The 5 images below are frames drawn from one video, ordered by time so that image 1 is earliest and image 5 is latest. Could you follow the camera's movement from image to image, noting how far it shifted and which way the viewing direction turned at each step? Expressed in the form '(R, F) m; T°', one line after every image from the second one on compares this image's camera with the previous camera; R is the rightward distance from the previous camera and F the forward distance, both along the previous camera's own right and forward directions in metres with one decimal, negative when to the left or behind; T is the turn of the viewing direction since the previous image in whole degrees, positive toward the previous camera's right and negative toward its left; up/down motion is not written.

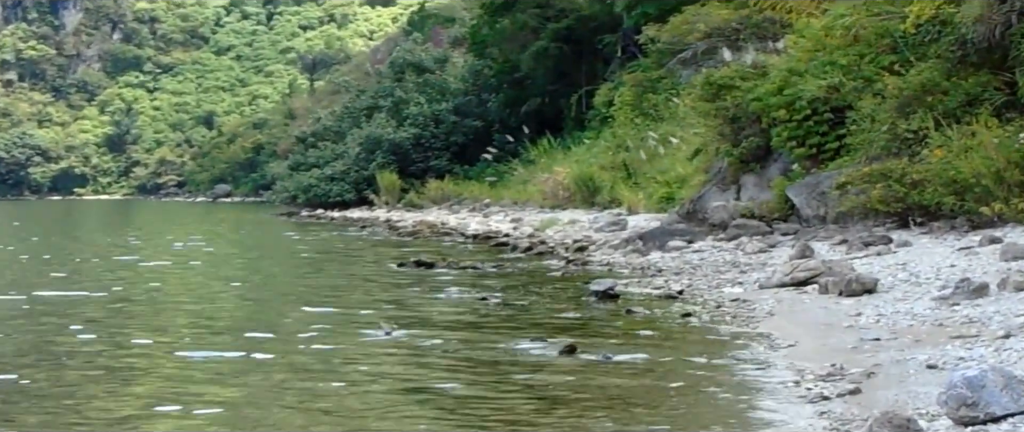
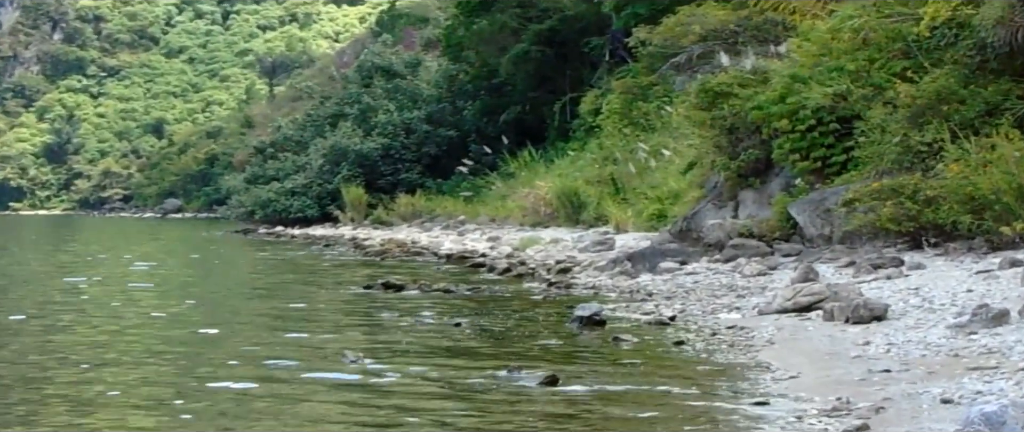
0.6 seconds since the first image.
(+0.2, +1.4) m; 0°
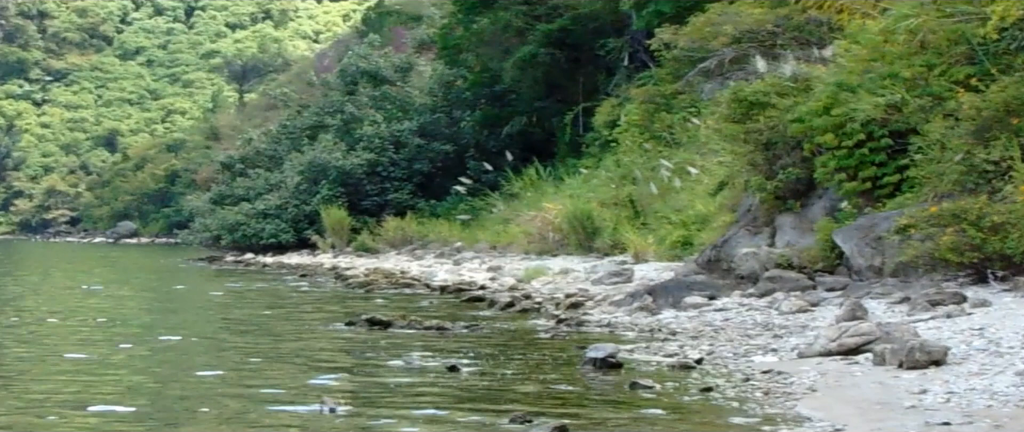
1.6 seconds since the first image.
(+0.1, +2.0) m; -1°
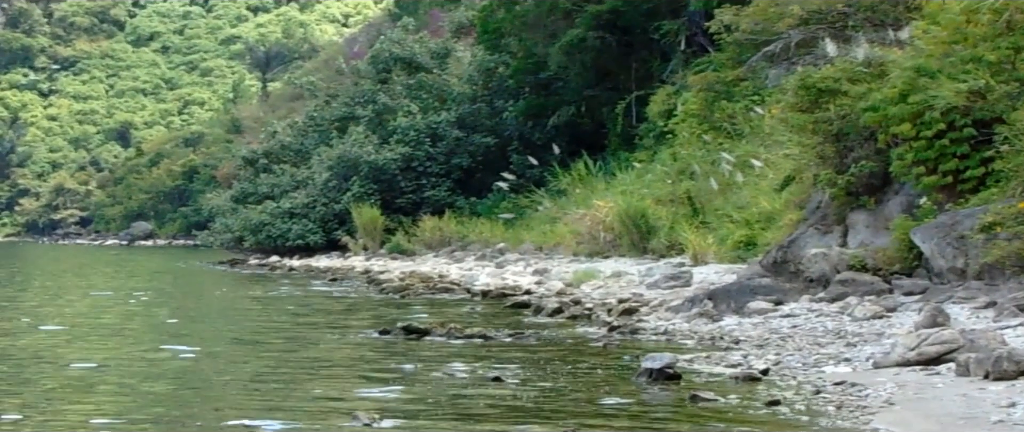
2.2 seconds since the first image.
(-0.3, +1.1) m; -1°
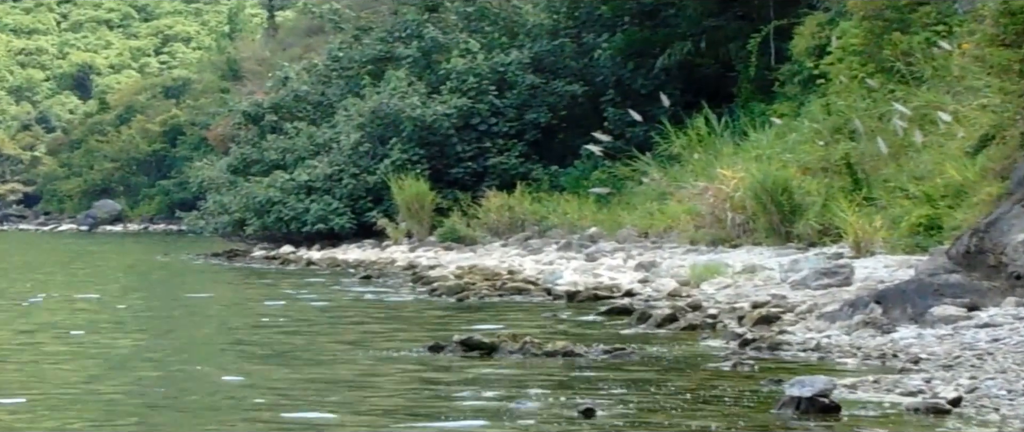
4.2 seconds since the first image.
(-0.4, +3.3) m; -1°
